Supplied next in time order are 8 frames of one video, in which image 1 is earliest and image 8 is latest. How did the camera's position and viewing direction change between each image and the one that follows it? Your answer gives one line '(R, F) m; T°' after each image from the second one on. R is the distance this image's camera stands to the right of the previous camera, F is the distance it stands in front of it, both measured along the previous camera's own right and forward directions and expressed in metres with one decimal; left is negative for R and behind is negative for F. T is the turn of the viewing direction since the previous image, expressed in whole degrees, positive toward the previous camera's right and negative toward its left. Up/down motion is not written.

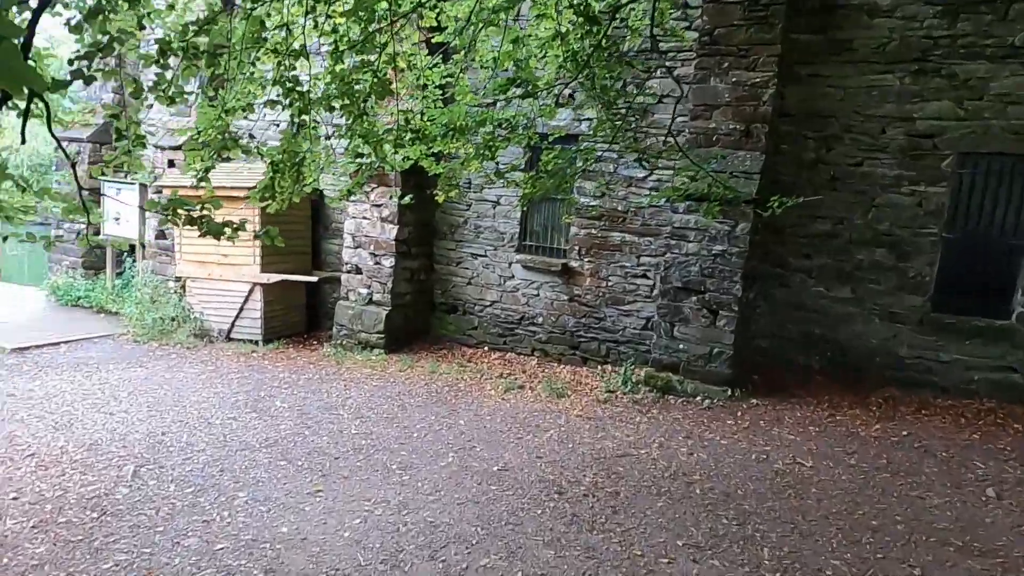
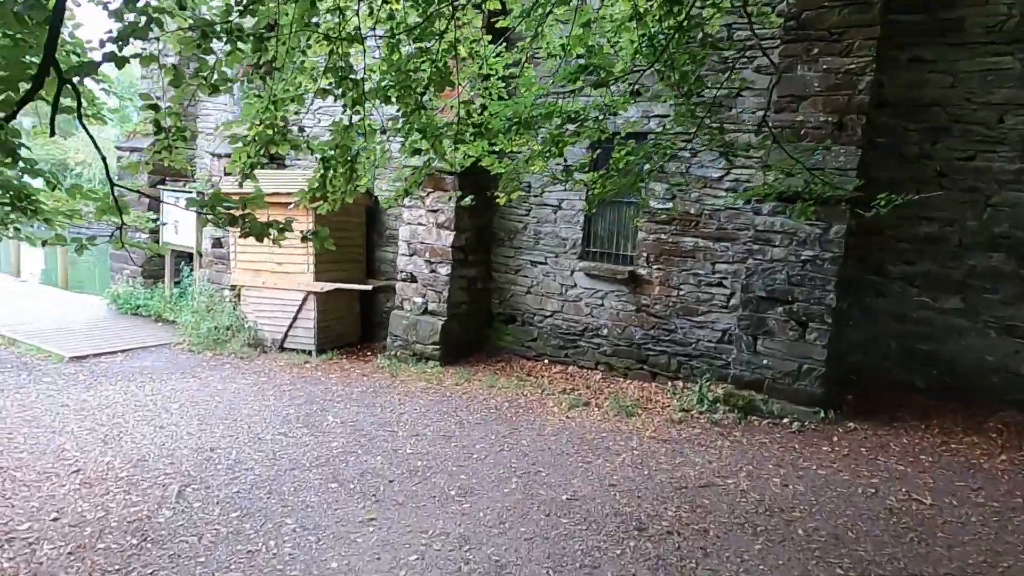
(-0.1, +0.4) m; -4°
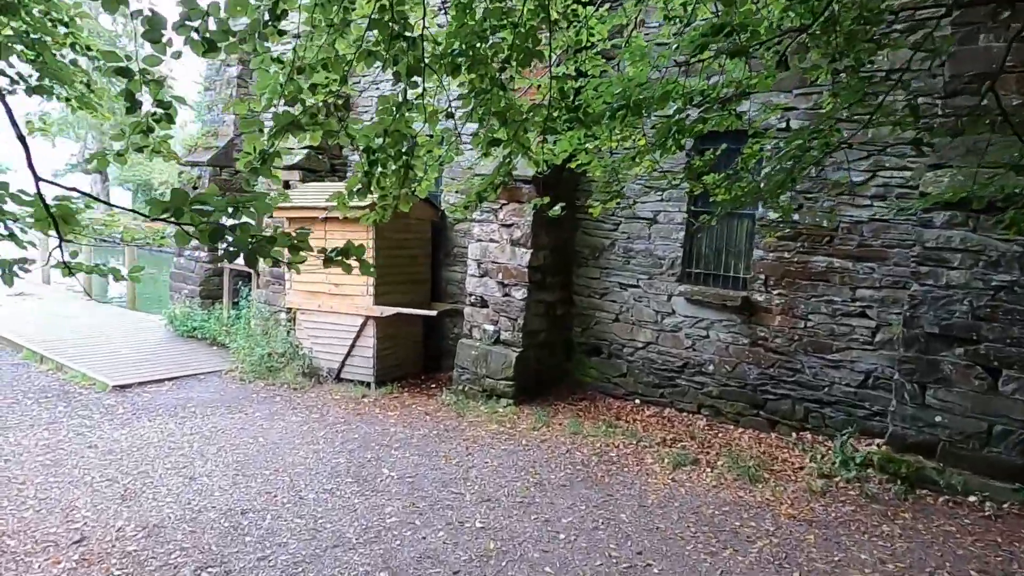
(-0.2, +0.9) m; -6°
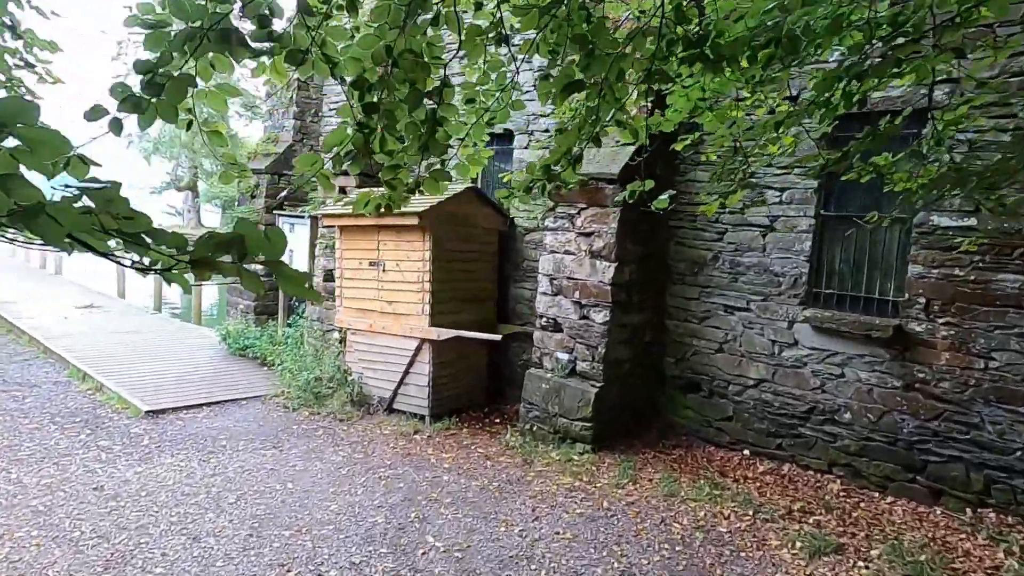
(0.0, +1.0) m; -7°
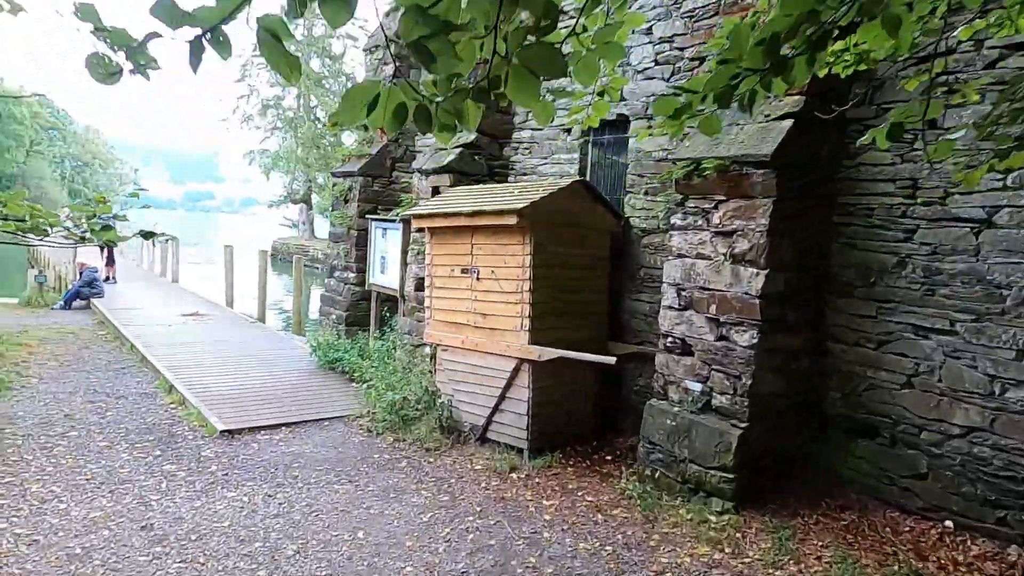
(-0.1, +0.9) m; -9°
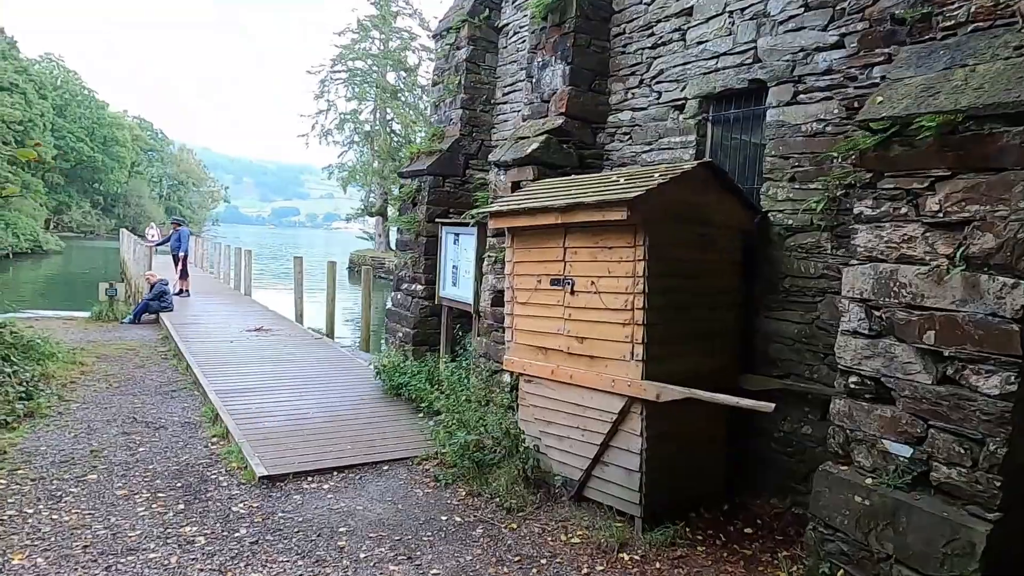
(-0.2, +1.1) m; -6°
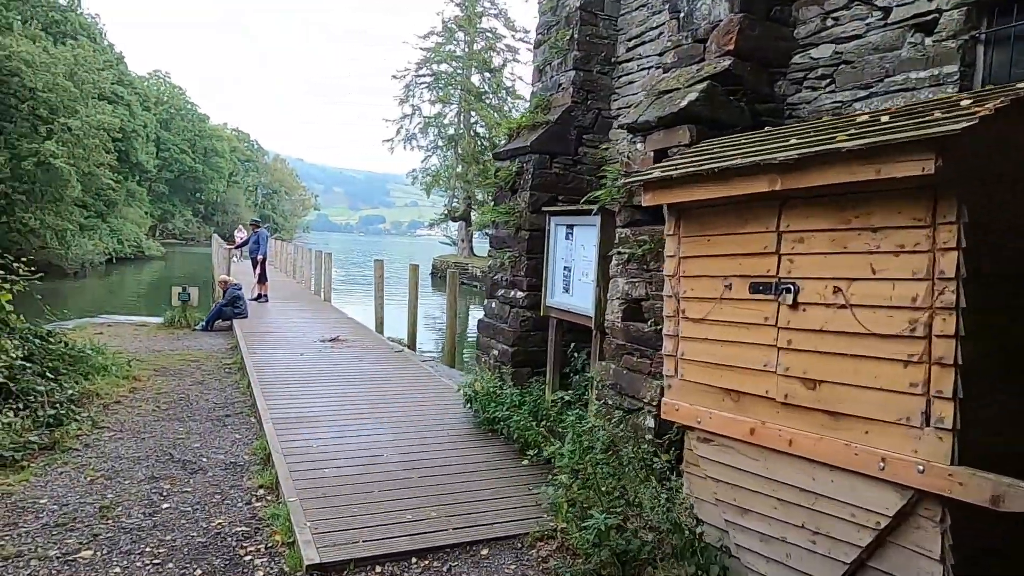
(-0.4, +1.5) m; -7°
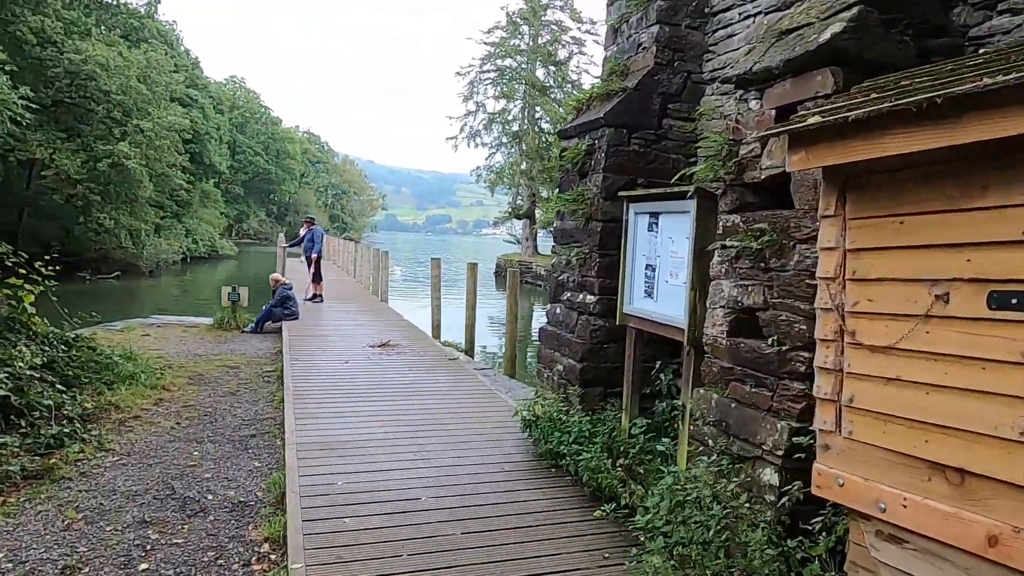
(0.0, +1.0) m; -6°
